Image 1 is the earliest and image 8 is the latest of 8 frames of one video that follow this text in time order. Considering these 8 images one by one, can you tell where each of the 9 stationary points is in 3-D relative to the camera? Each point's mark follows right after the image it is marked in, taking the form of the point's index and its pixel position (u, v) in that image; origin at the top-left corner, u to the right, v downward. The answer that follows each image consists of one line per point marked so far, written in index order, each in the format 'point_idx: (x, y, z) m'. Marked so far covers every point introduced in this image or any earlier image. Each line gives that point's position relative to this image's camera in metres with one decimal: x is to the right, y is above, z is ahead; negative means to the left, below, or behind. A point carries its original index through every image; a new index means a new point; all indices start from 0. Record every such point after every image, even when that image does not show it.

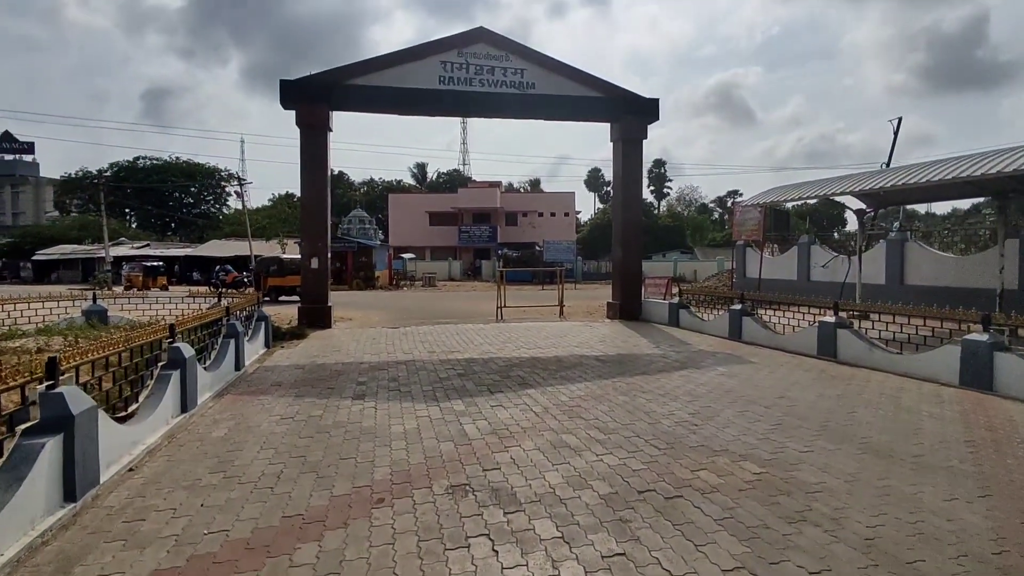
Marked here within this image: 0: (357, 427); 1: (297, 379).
0: (-1.3, -1.2, +5.3) m
1: (-2.6, -1.1, +7.6) m
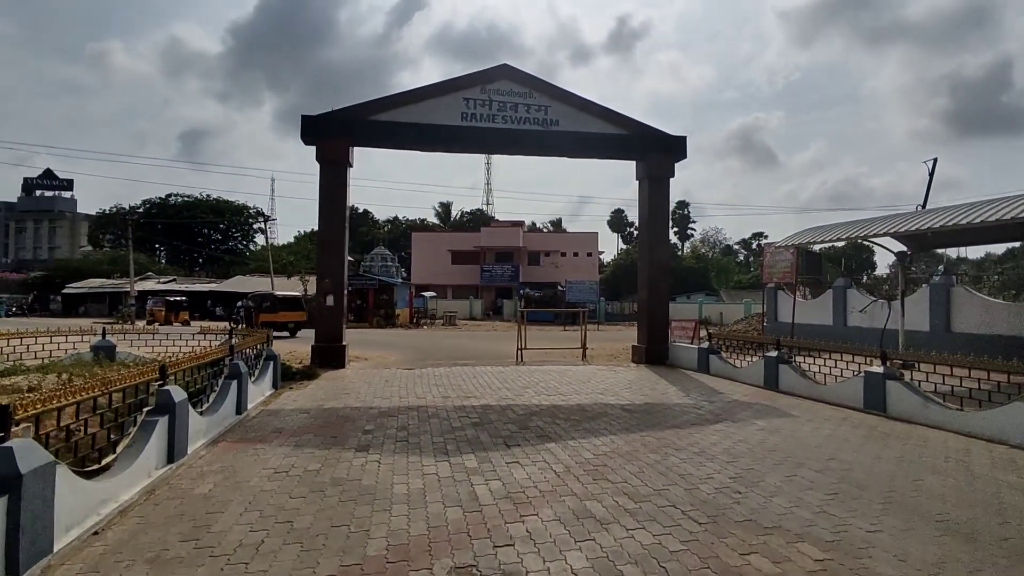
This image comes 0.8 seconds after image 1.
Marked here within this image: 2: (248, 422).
0: (-1.2, -1.5, +4.8) m
1: (-2.4, -1.6, +7.1) m
2: (-3.2, -1.6, +7.4) m
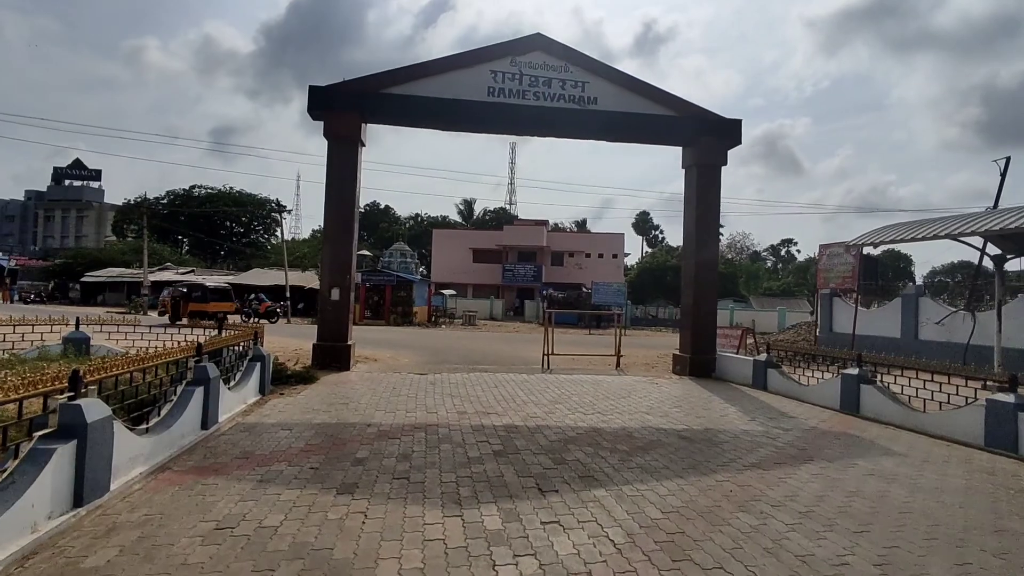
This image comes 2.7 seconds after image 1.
0: (-1.0, -1.4, +3.3) m
1: (-2.1, -1.5, +5.6) m
2: (-2.9, -1.5, +5.9) m
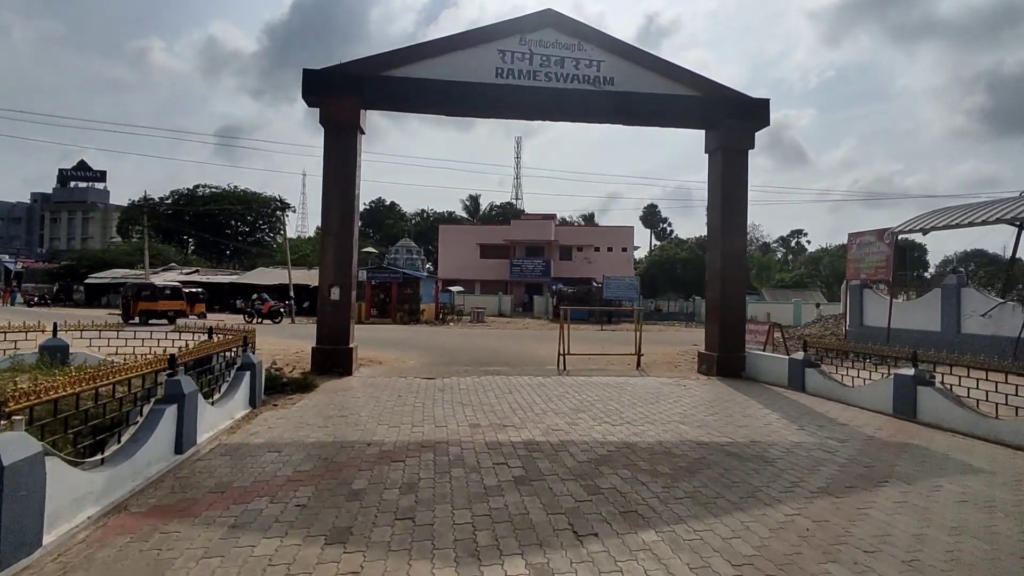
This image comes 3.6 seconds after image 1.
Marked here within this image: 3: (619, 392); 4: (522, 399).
0: (-0.8, -1.5, +2.4) m
1: (-1.9, -1.5, +4.8) m
2: (-2.7, -1.5, +5.1) m
3: (+1.7, -1.6, +9.5) m
4: (+0.1, -1.6, +8.6) m
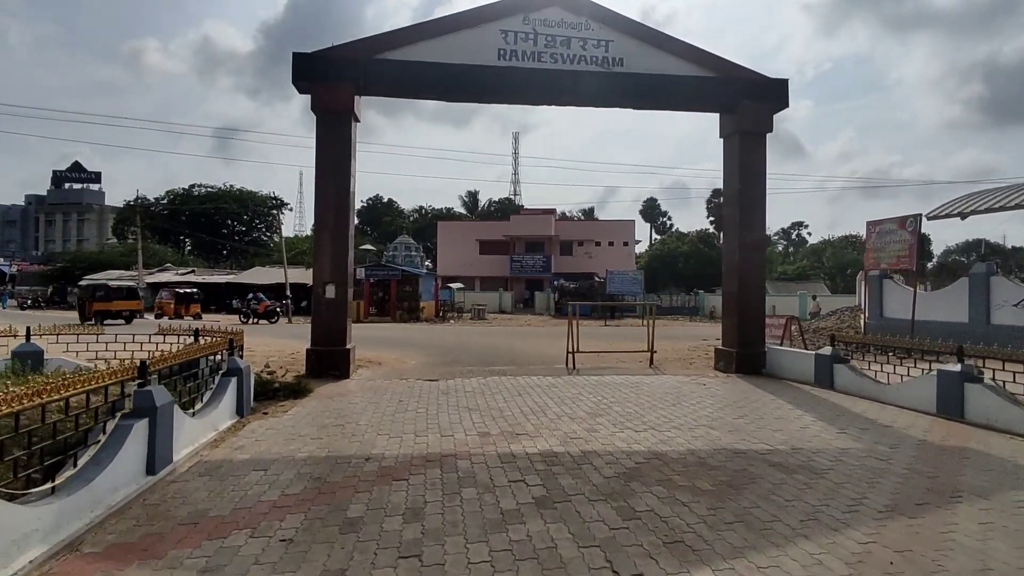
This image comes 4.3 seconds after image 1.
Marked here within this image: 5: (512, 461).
0: (-0.7, -1.4, +1.8) m
1: (-1.8, -1.5, +4.1) m
2: (-2.5, -1.5, +4.4) m
3: (+1.8, -1.5, +8.9) m
4: (+0.3, -1.5, +8.0) m
5: (0.0, -1.5, +5.2) m
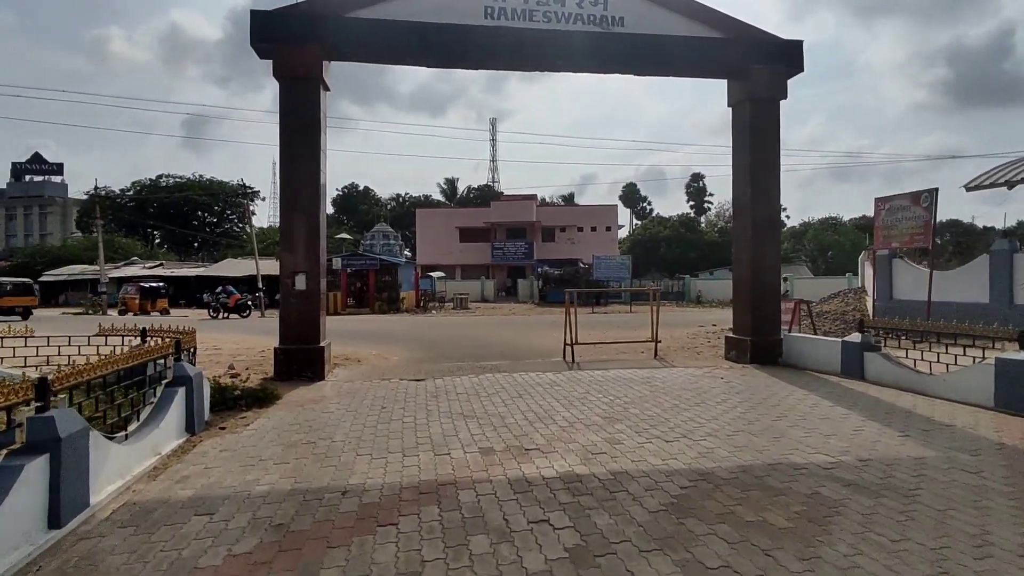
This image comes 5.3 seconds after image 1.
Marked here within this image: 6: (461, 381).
0: (-0.5, -1.4, +0.7) m
1: (-1.7, -1.4, +3.0) m
2: (-2.4, -1.4, +3.3) m
3: (+1.8, -1.3, +7.9) m
4: (+0.3, -1.3, +6.9) m
5: (+0.1, -1.3, +4.1) m
6: (-0.7, -1.3, +8.6) m
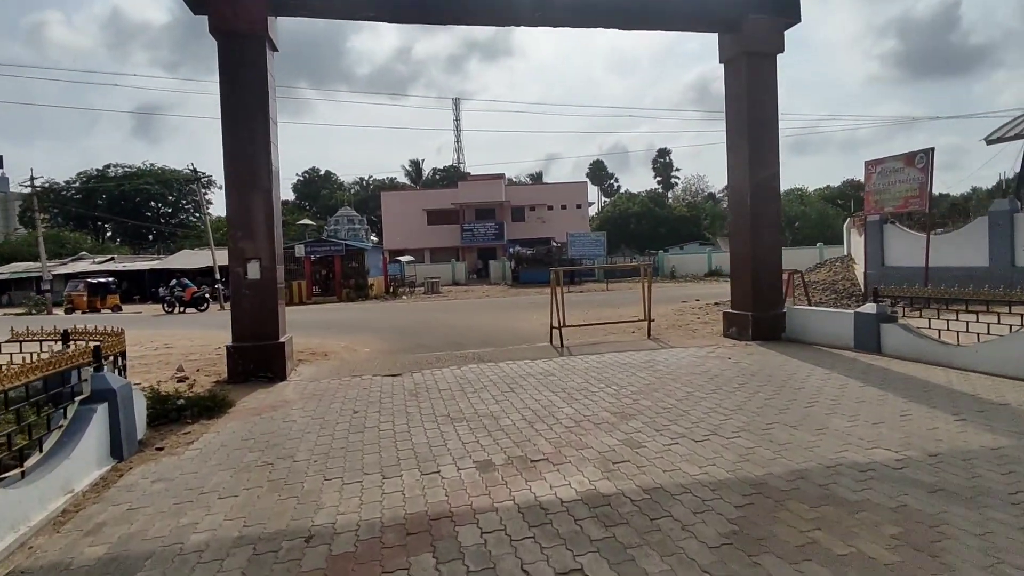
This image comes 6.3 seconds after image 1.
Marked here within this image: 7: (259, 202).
0: (-0.2, -1.4, -0.2) m
1: (-1.5, -1.4, +2.0) m
2: (-2.3, -1.4, +2.3) m
3: (+1.6, -1.0, +7.1) m
4: (+0.2, -1.1, +6.1) m
5: (+0.2, -1.2, +3.2) m
6: (-0.9, -1.1, +7.6) m
7: (-3.4, +1.2, +8.2) m
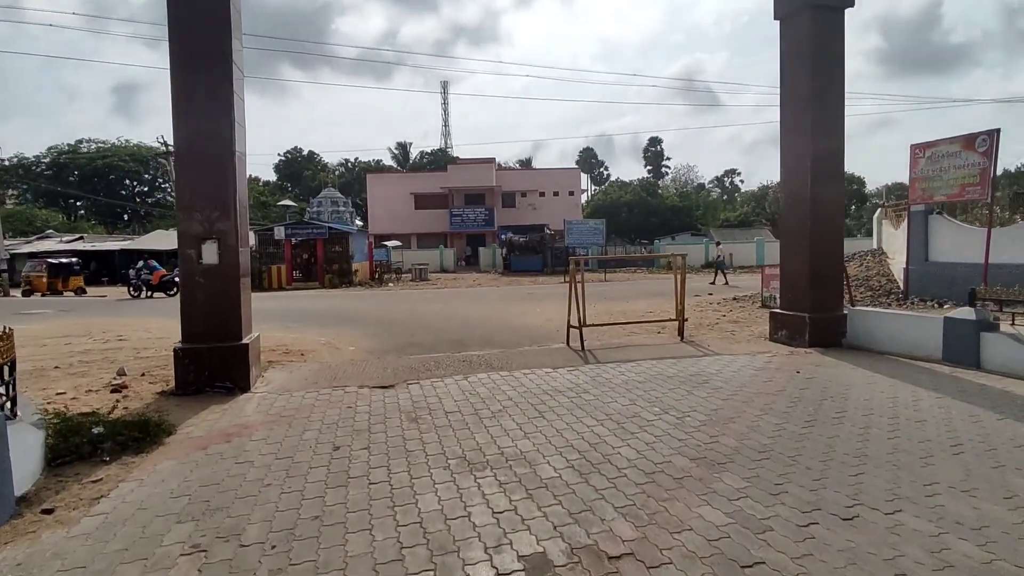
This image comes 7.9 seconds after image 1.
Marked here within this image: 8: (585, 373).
0: (+0.2, -1.5, -1.7) m
1: (-1.2, -1.4, +0.5) m
2: (-2.0, -1.4, +0.8) m
3: (+1.9, -1.0, +5.6) m
4: (+0.5, -1.1, +4.6) m
5: (+0.5, -1.2, +1.7) m
6: (-0.7, -1.0, +6.1) m
7: (-3.1, +1.3, +6.5) m
8: (+0.8, -0.9, +6.6) m
